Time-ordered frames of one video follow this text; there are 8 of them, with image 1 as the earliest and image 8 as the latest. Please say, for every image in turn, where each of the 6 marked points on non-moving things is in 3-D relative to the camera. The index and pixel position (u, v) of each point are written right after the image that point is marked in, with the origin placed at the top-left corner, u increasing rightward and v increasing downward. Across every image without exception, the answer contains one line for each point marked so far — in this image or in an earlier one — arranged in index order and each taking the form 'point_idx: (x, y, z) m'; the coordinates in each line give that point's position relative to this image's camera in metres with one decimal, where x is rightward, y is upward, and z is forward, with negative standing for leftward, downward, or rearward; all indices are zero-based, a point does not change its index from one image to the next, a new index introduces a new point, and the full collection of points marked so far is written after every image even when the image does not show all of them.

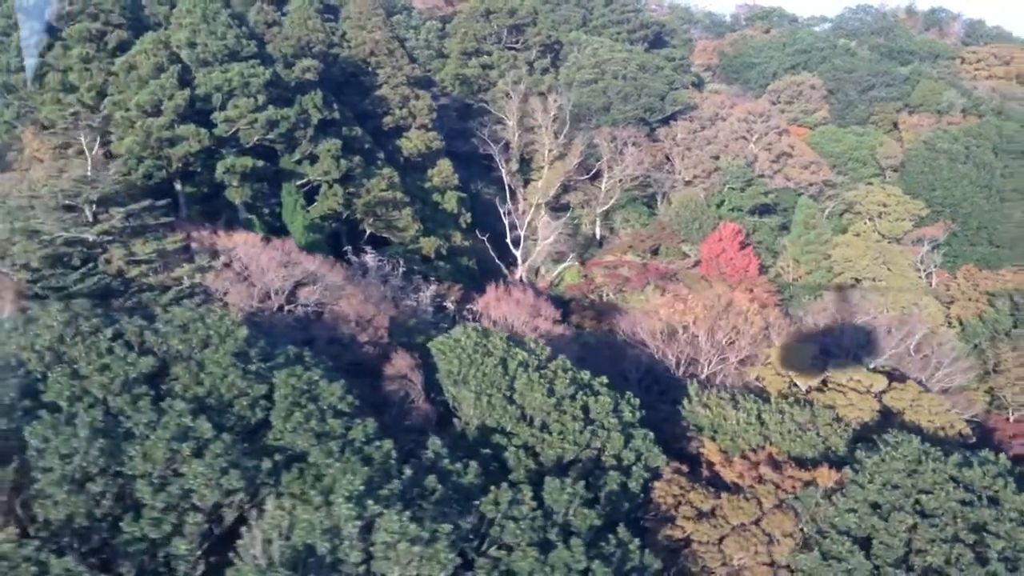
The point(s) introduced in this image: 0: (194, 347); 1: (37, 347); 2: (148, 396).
0: (-2.6, -0.5, +8.3) m
1: (-3.7, -0.5, +7.8) m
2: (-2.7, -0.8, +7.4) m
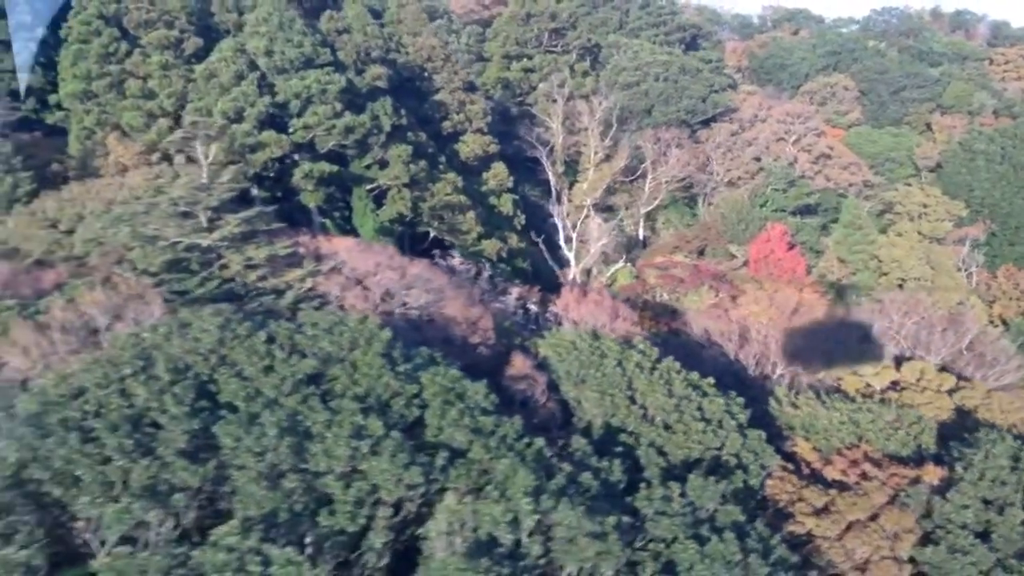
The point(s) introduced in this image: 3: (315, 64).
0: (-1.5, -0.5, +8.6) m
1: (-2.5, -0.5, +8.1) m
2: (-1.5, -0.9, +7.7) m
3: (-3.4, +3.9, +17.1) m
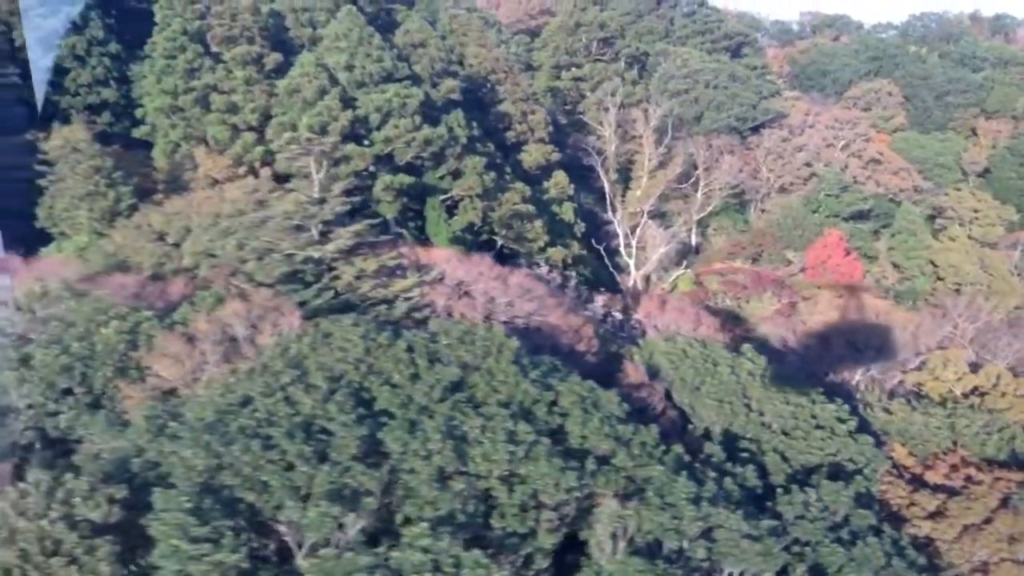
0: (-0.3, -0.6, +8.9) m
1: (-1.4, -0.6, +8.5) m
2: (-0.4, -1.0, +8.0) m
3: (-2.1, +3.7, +17.4) m
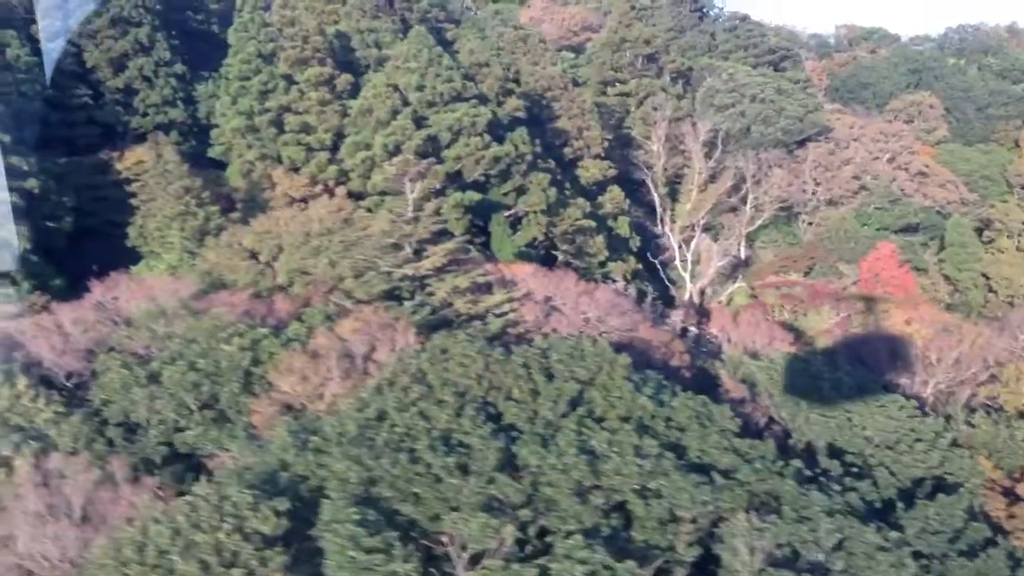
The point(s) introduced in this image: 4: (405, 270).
0: (+0.8, -0.8, +9.1) m
1: (-0.3, -0.8, +8.7) m
2: (+0.6, -1.1, +8.2) m
3: (-0.9, +3.4, +17.7) m
4: (-1.3, +0.2, +11.8) m
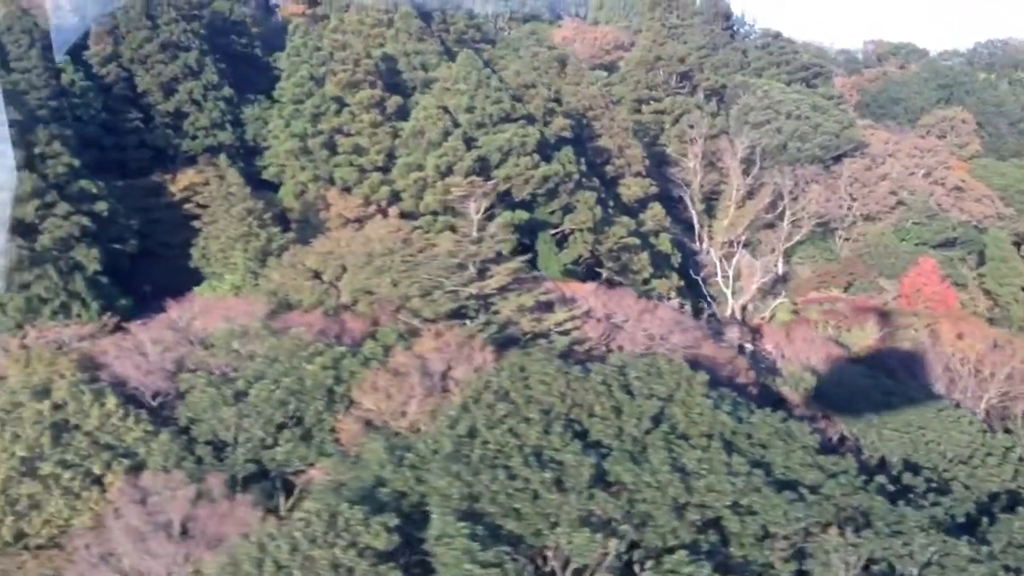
0: (+1.5, -1.0, +9.2) m
1: (+0.4, -0.9, +8.8) m
2: (+1.4, -1.3, +8.4) m
3: (-0.1, +3.1, +17.9) m
4: (-0.5, 0.0, +11.9) m
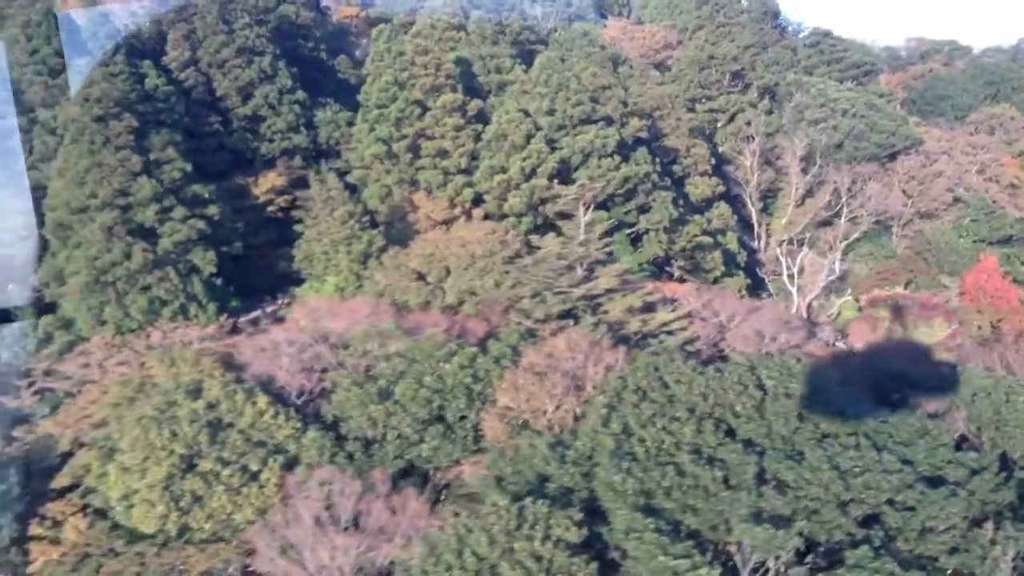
0: (+2.8, -1.0, +9.5) m
1: (+1.7, -1.0, +9.1) m
2: (+2.7, -1.3, +8.6) m
3: (+1.4, +3.1, +18.2) m
4: (+0.9, 0.0, +12.2) m
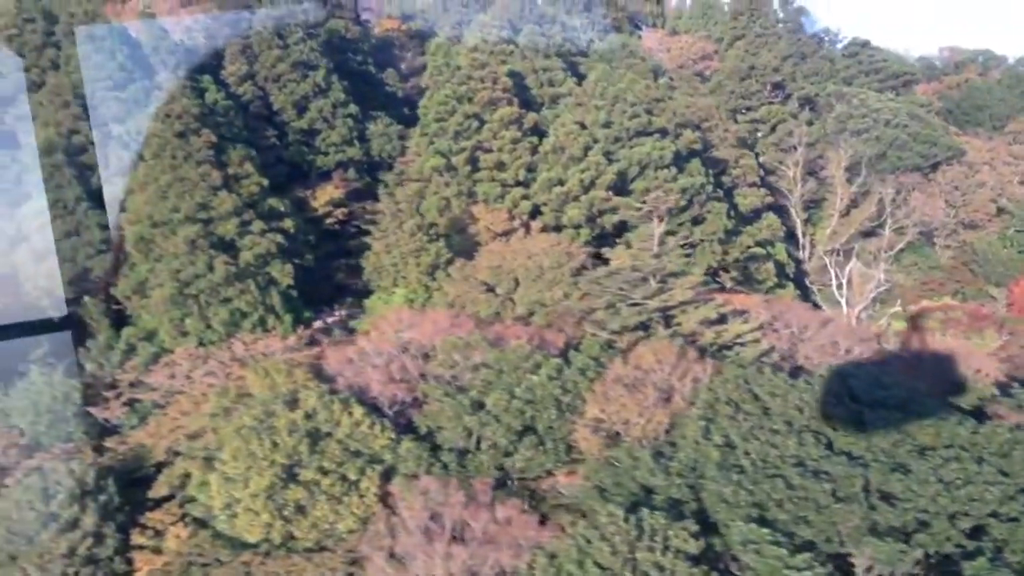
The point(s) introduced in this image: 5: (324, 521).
0: (+3.7, -1.1, +9.6) m
1: (+2.6, -1.1, +9.3) m
2: (+3.6, -1.4, +8.7) m
3: (+2.4, +2.9, +18.4) m
4: (+1.8, -0.2, +12.4) m
5: (-1.8, -2.2, +9.3) m
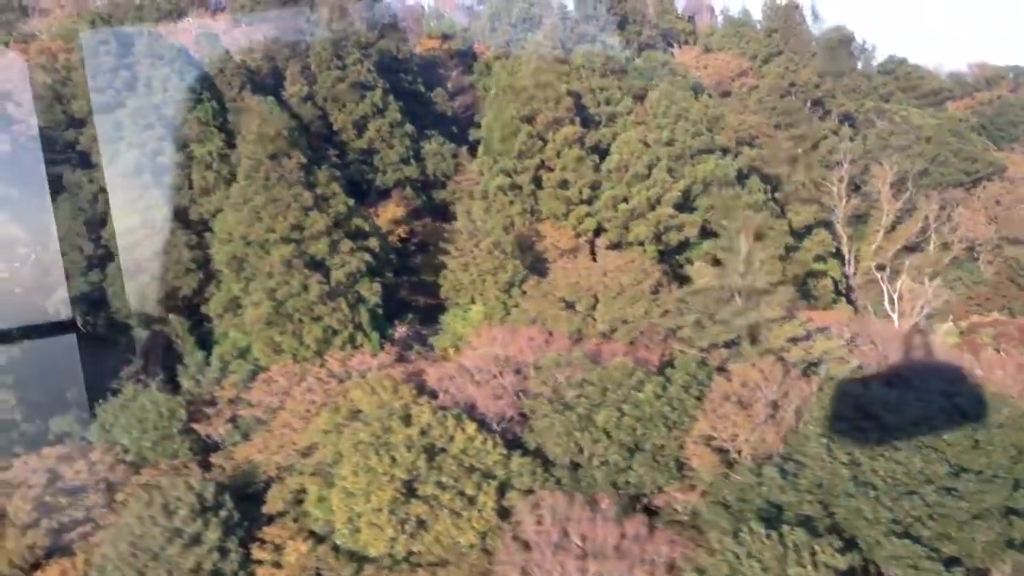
0: (+4.9, -1.3, +9.8) m
1: (+3.8, -1.3, +9.4) m
2: (+4.7, -1.6, +8.9) m
3: (+3.7, +2.6, +18.6) m
4: (+3.0, -0.4, +12.6) m
5: (-0.6, -2.4, +9.5) m
